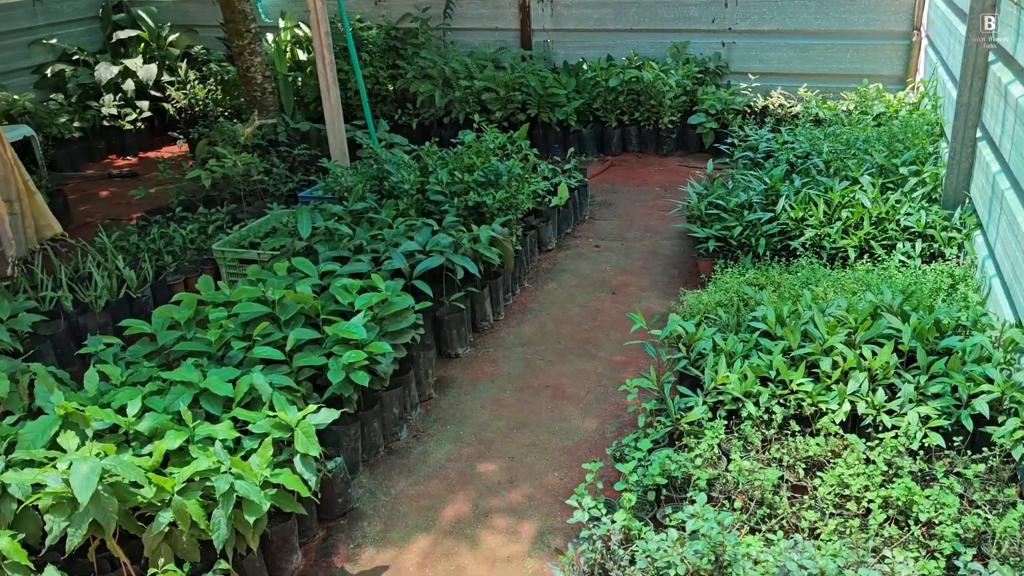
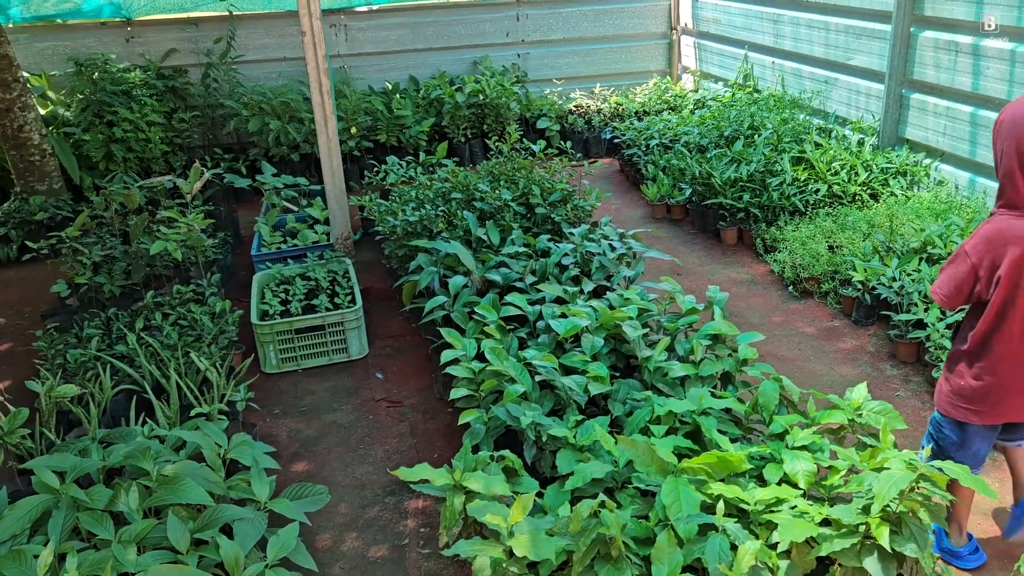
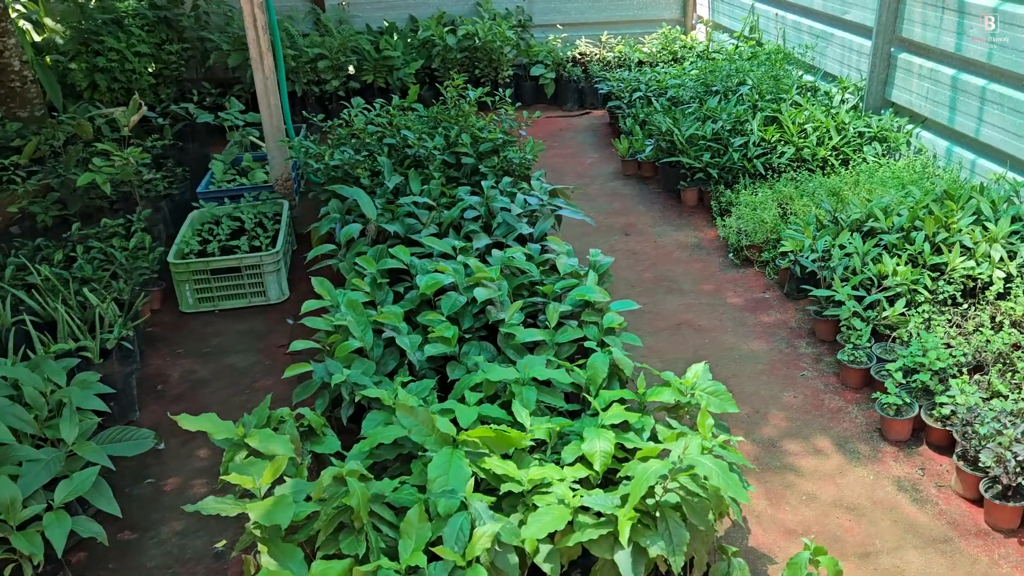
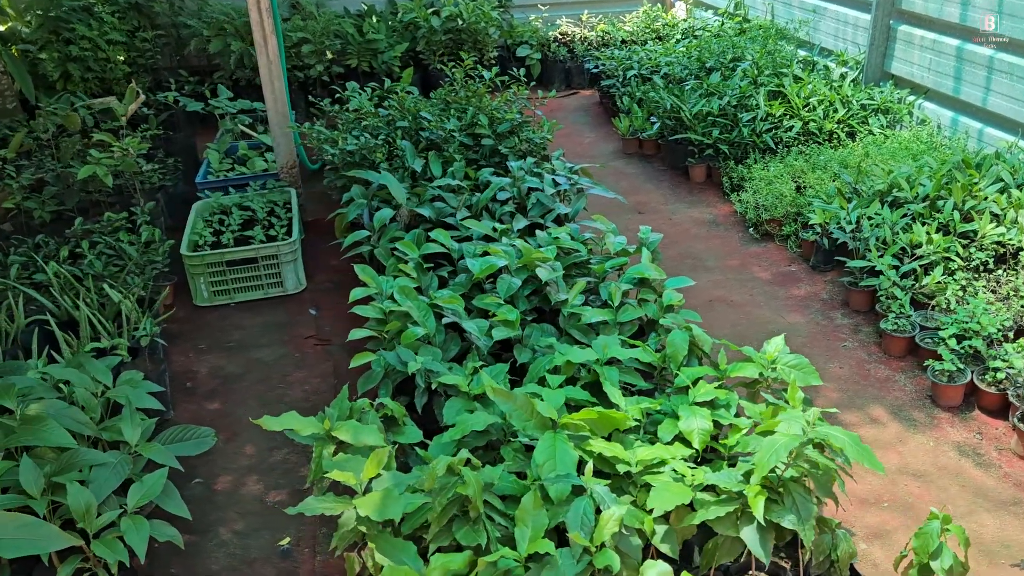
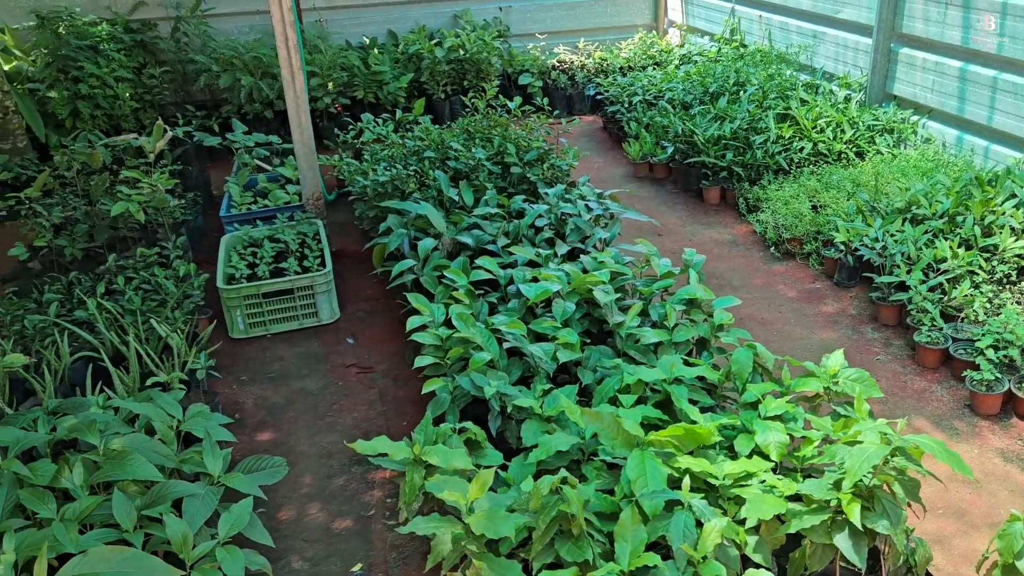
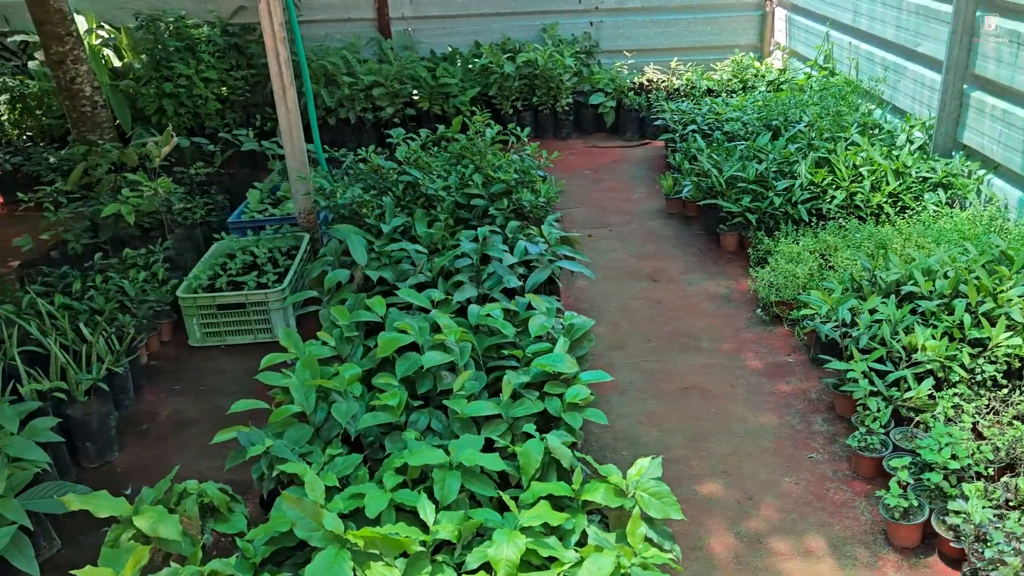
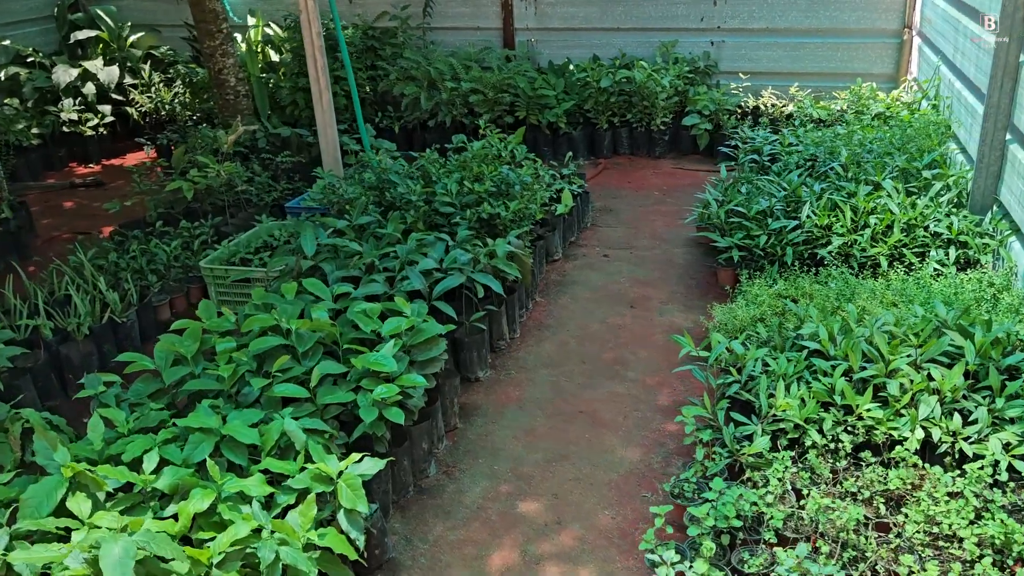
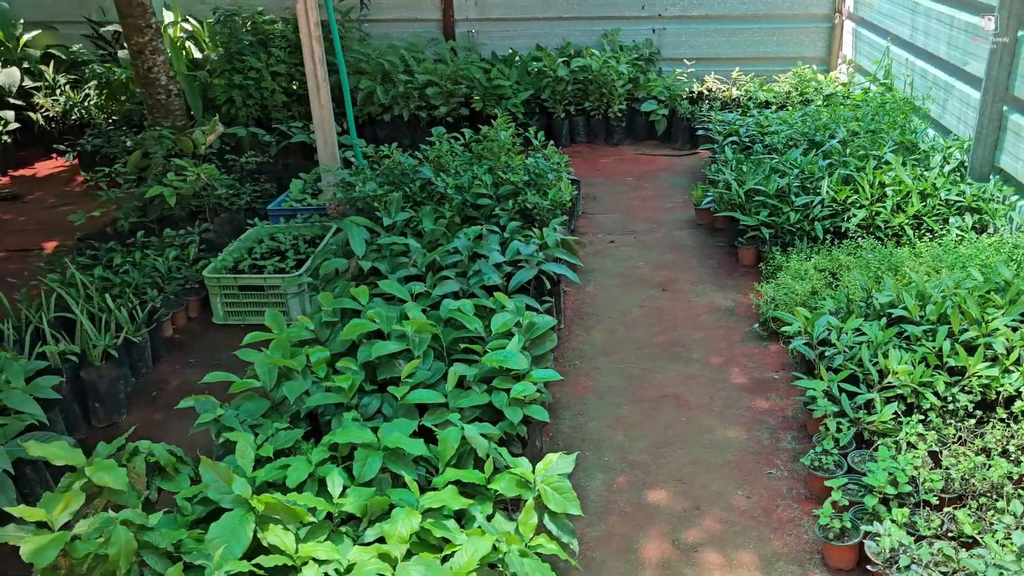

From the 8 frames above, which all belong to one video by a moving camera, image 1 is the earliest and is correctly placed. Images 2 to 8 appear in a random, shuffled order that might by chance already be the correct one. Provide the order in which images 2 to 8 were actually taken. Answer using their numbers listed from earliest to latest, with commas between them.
7, 8, 6, 3, 4, 5, 2
